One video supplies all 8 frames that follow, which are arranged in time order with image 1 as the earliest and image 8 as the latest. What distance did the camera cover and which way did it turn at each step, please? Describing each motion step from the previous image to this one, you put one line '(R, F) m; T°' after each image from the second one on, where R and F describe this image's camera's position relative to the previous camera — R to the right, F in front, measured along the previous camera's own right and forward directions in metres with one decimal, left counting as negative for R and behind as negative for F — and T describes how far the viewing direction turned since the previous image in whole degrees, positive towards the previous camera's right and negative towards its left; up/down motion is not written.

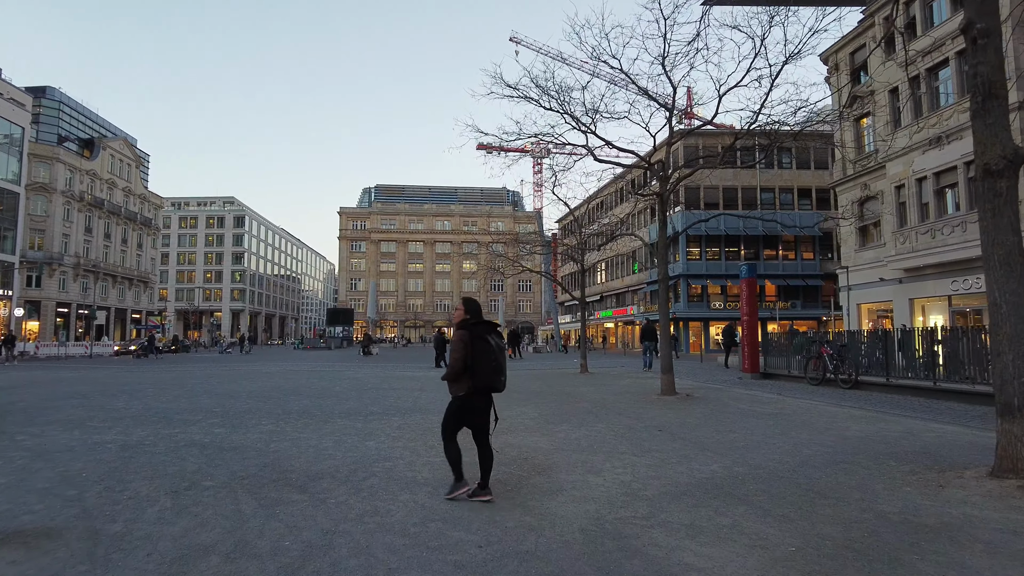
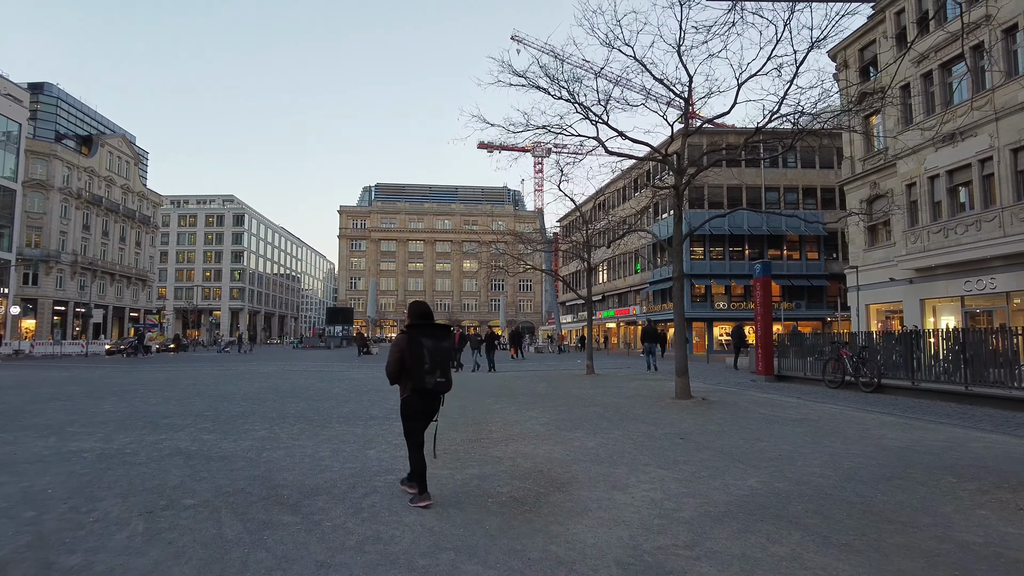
(-0.1, +0.5) m; 0°
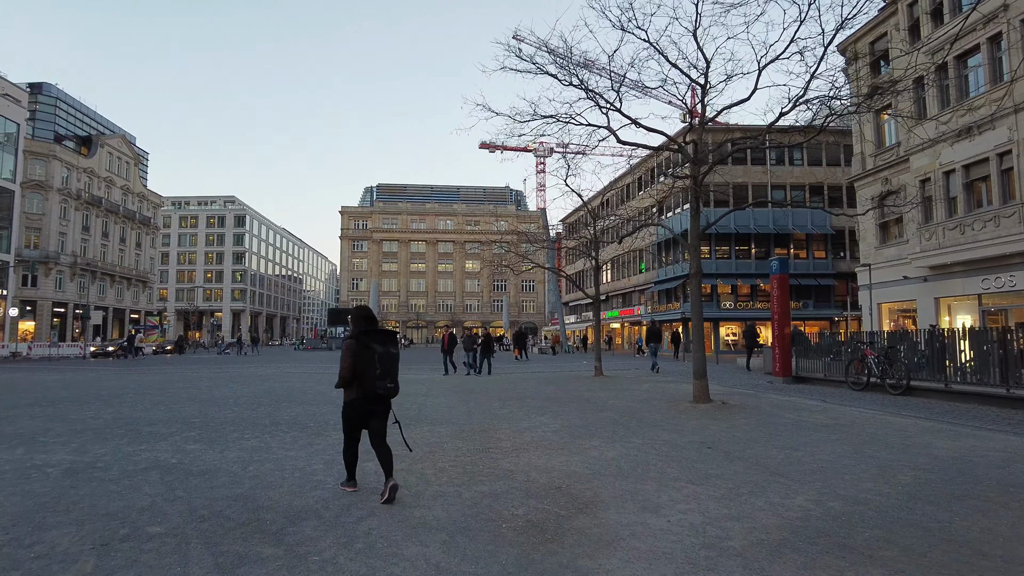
(-0.1, +0.6) m; 0°
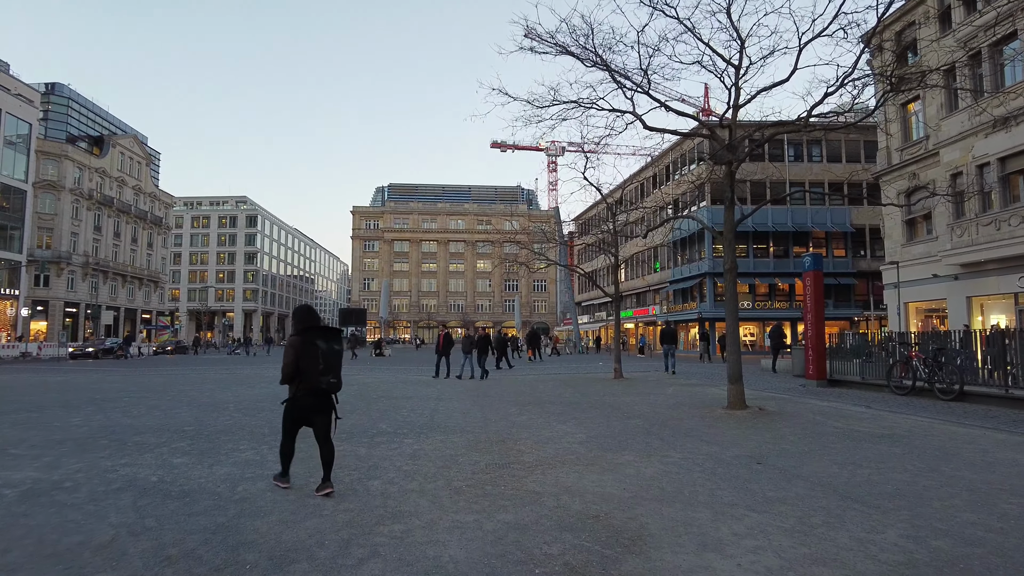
(-0.1, +0.7) m; -1°
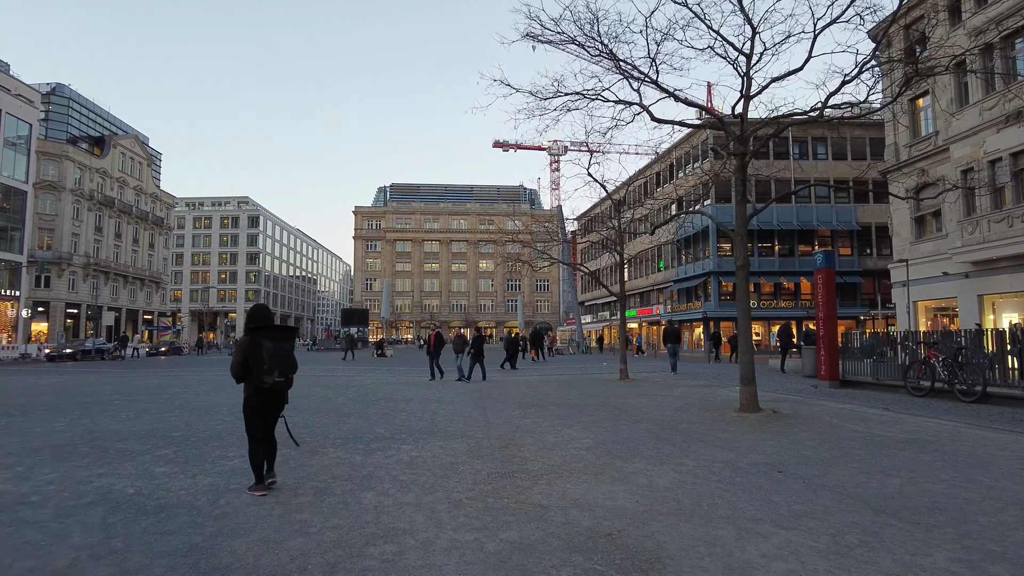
(0.0, +0.3) m; 0°
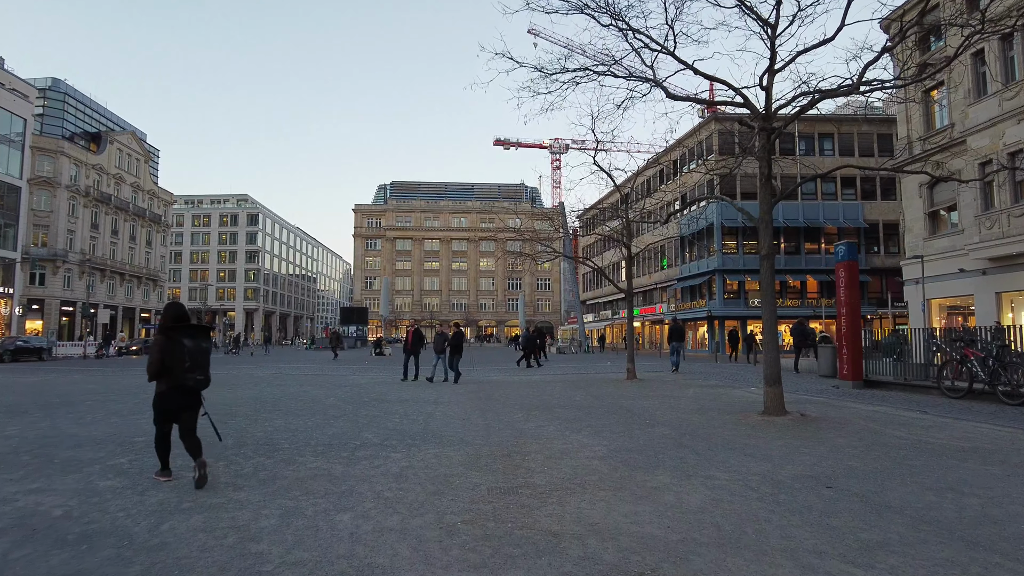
(0.0, +0.7) m; 0°
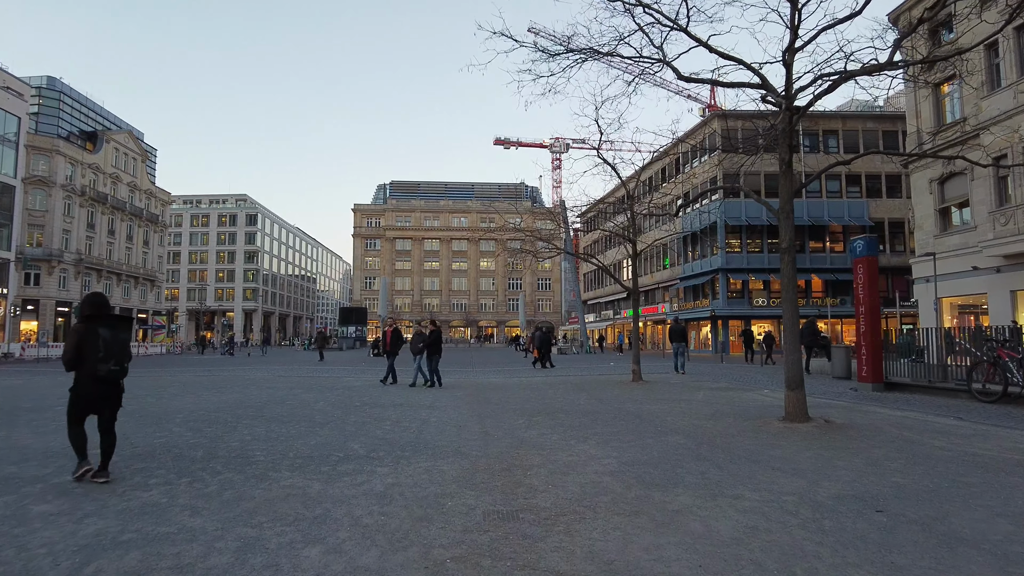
(0.0, +0.6) m; 0°
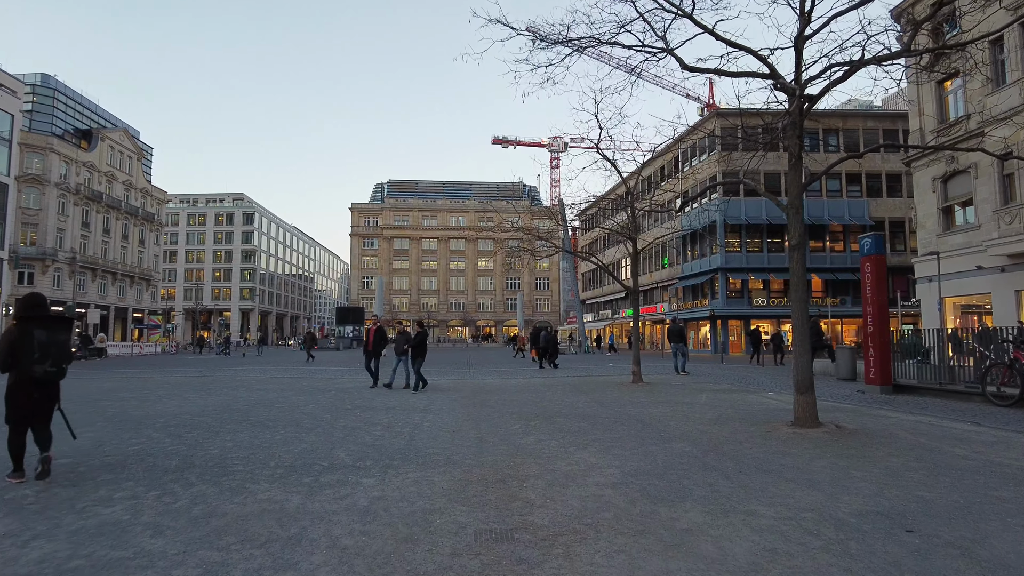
(0.0, +0.3) m; 0°
